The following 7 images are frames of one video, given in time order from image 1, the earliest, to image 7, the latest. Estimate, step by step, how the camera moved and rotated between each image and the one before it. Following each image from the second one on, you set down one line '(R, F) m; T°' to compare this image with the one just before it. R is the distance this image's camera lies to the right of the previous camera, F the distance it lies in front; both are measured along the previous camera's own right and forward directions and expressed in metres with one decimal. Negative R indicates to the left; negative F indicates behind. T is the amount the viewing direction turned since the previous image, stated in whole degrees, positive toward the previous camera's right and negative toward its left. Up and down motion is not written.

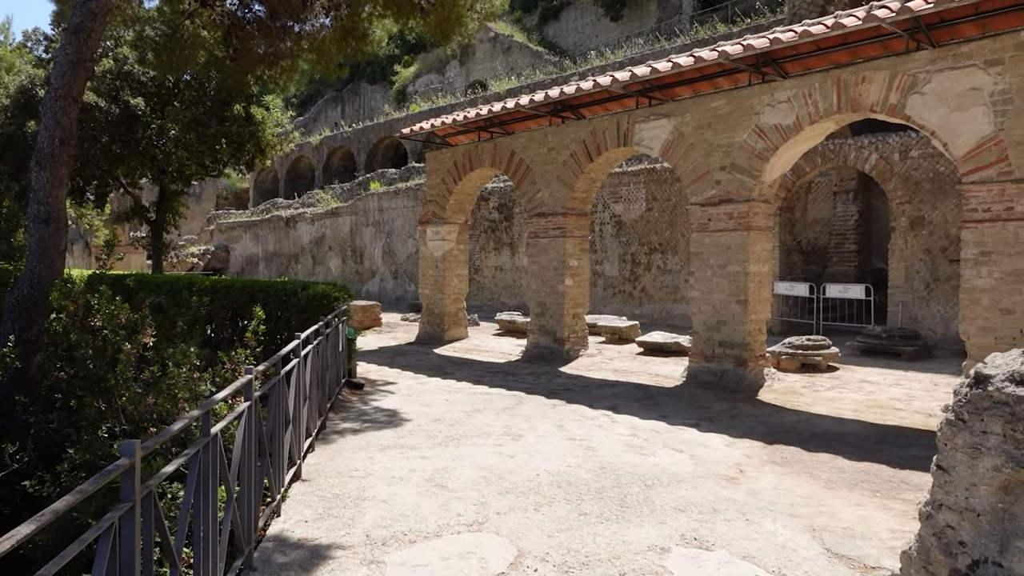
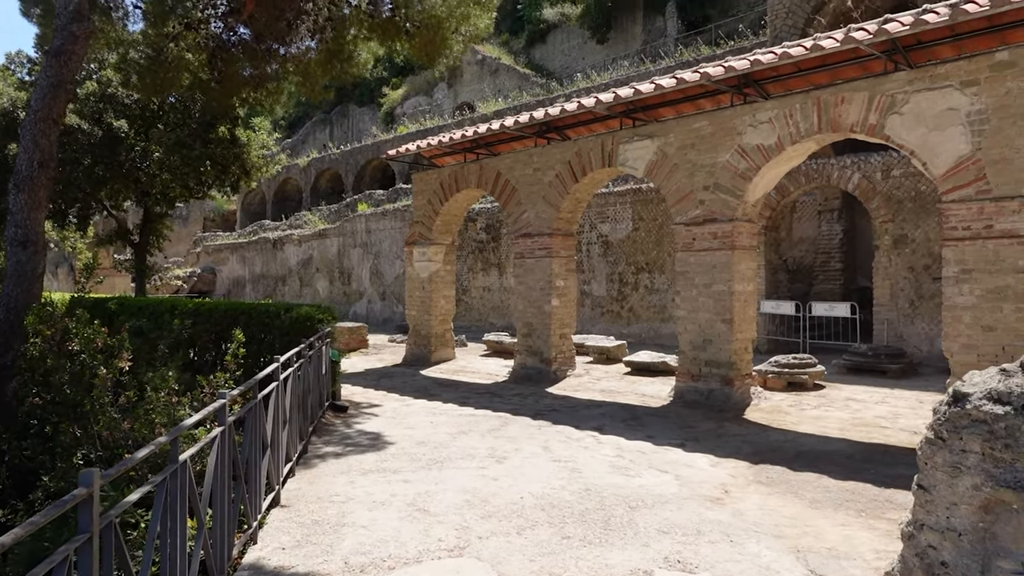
(+0.1, 0.0) m; +1°
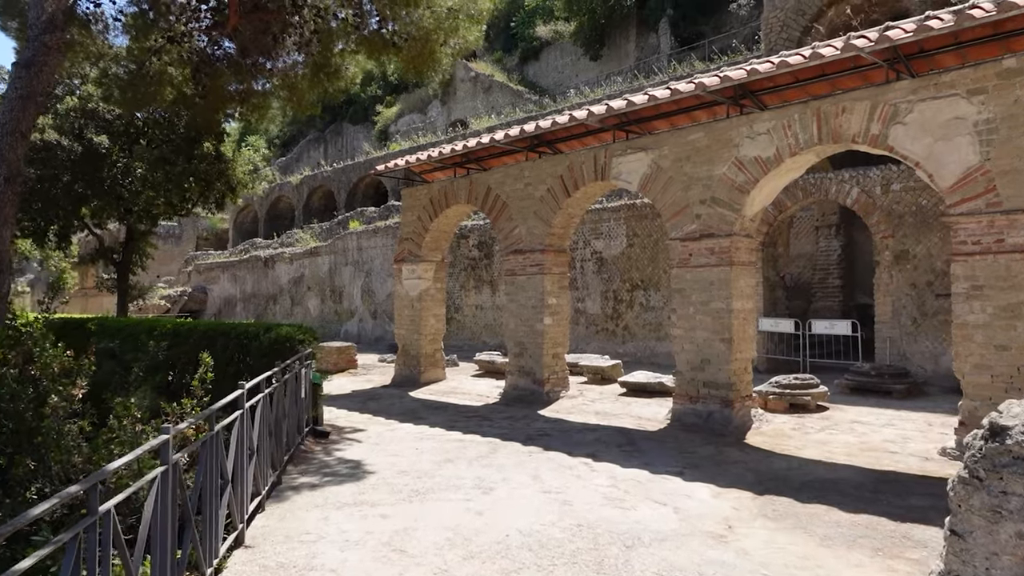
(+0.1, +0.3) m; 0°
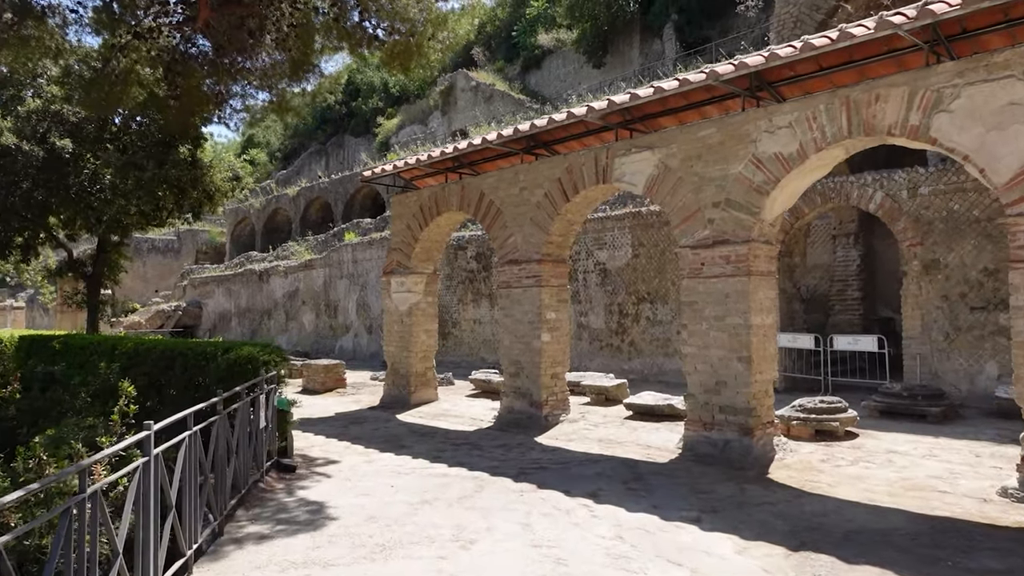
(+0.1, +0.8) m; 0°
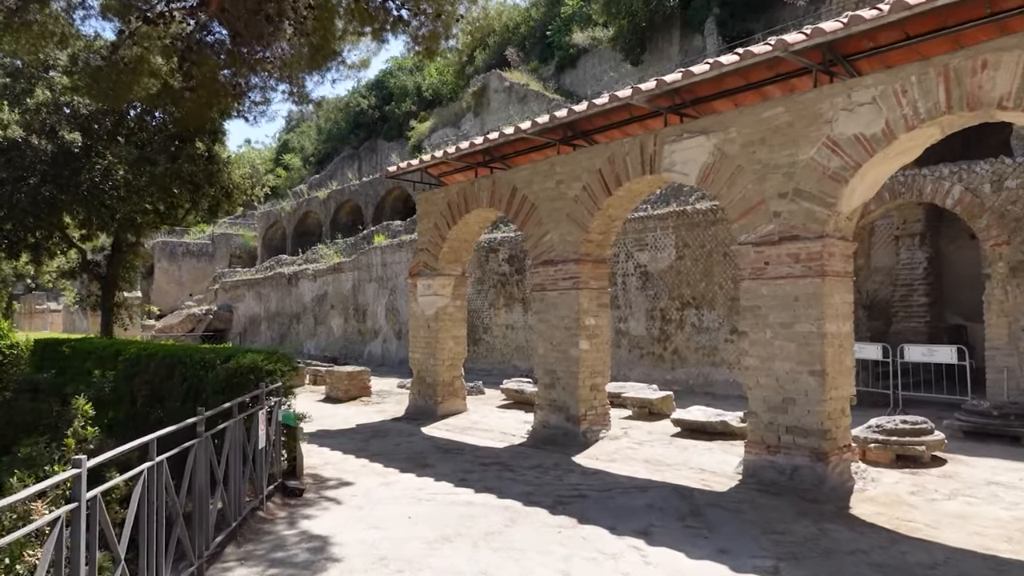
(0.0, +0.8) m; -3°
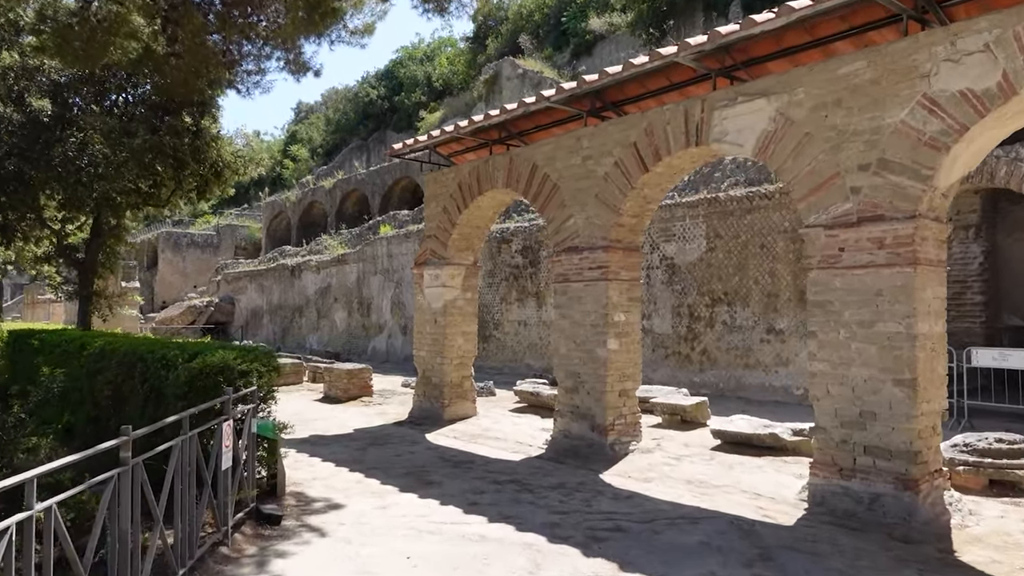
(-0.1, +1.0) m; -1°
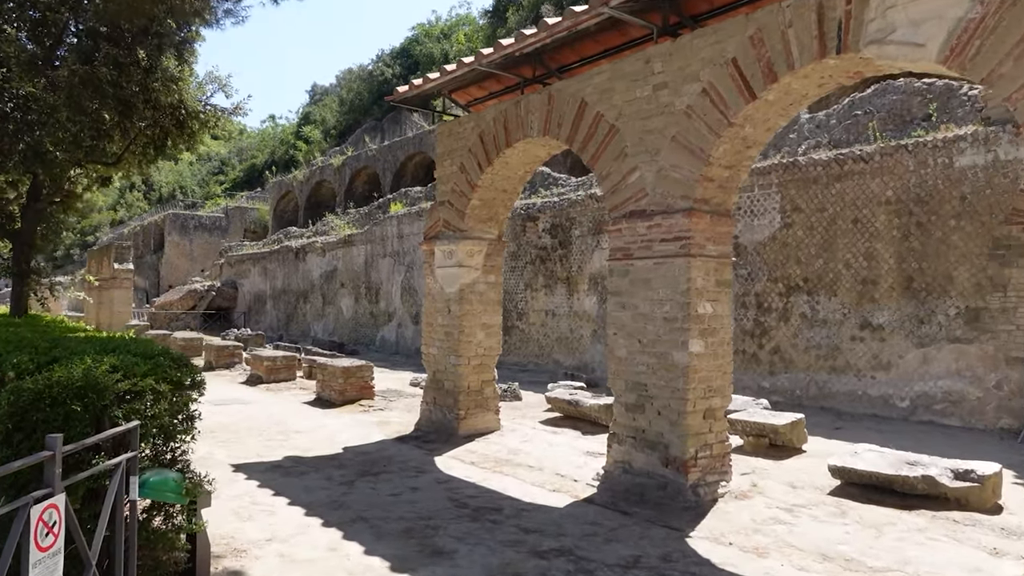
(-0.2, +2.0) m; -1°
